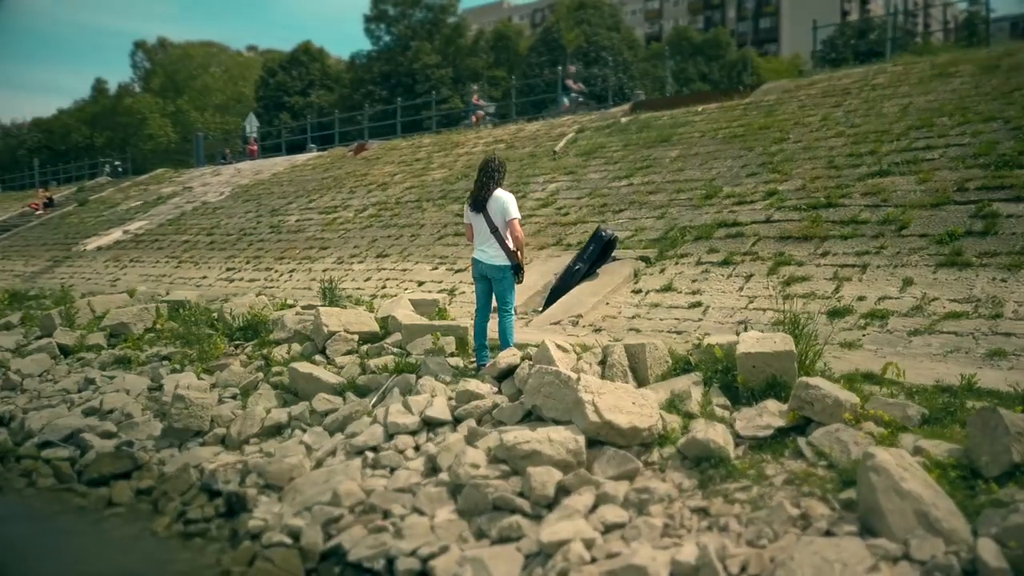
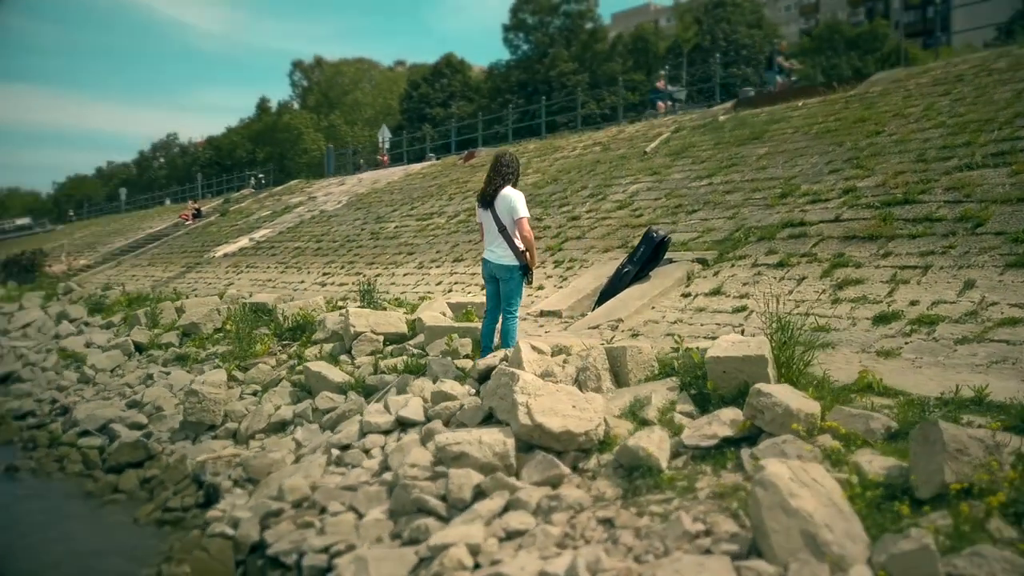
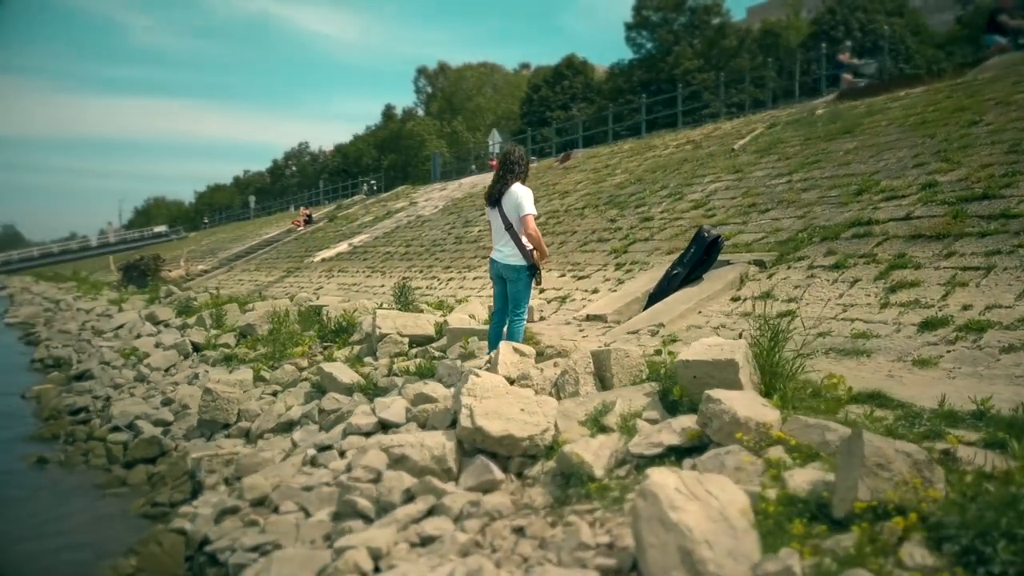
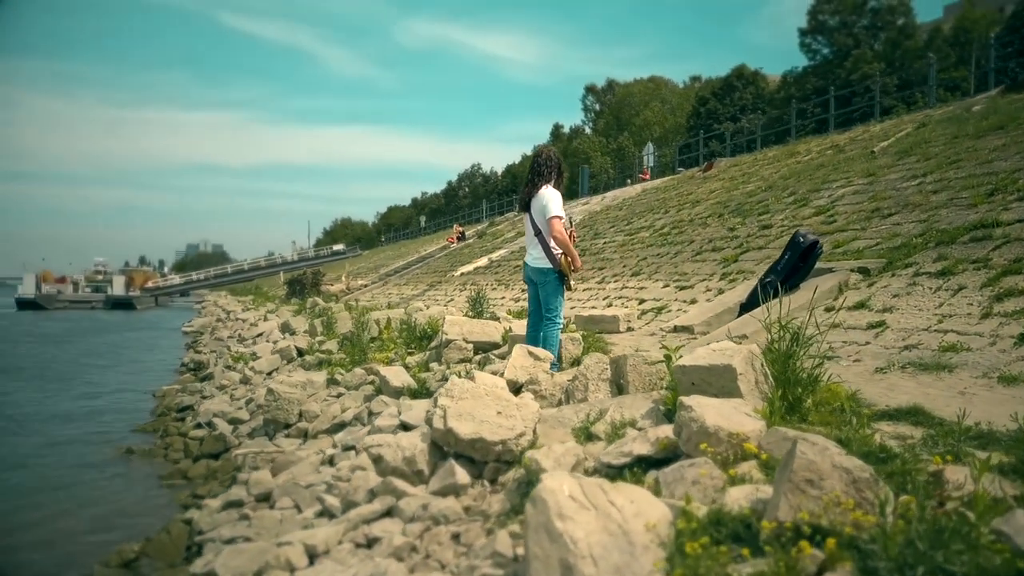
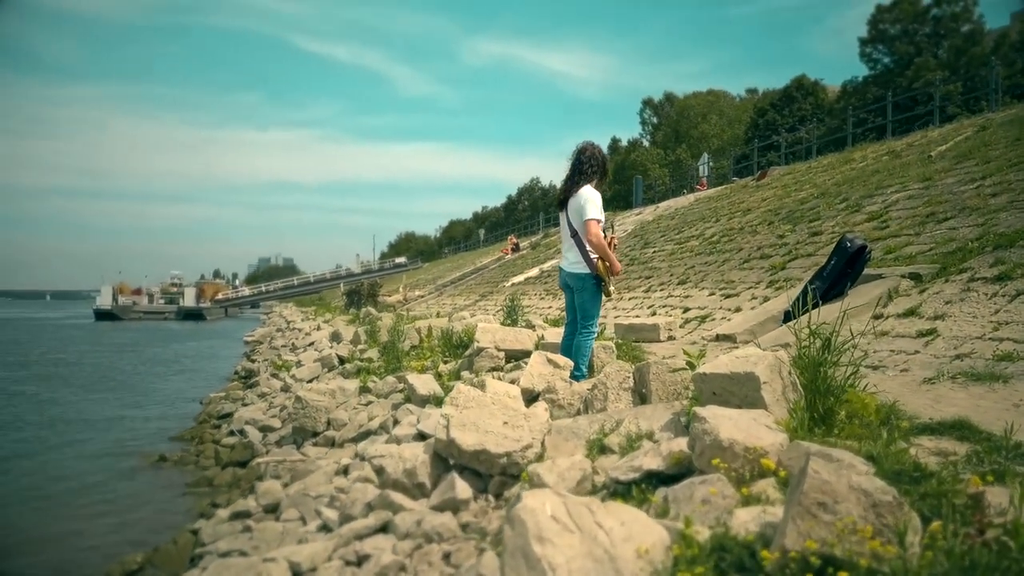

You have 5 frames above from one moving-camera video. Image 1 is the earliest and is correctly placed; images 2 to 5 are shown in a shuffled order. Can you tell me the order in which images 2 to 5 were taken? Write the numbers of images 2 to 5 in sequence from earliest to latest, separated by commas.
2, 3, 4, 5
